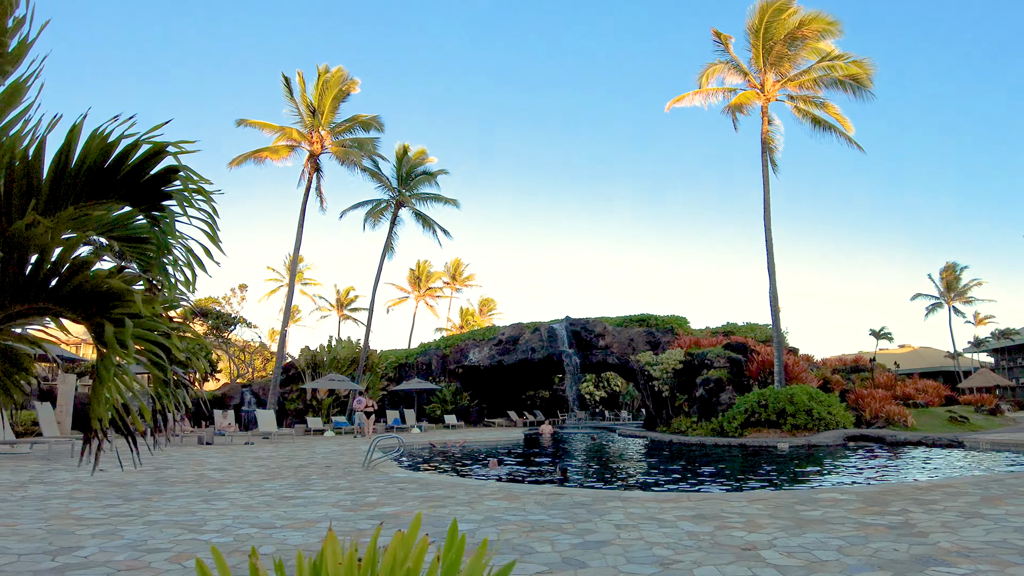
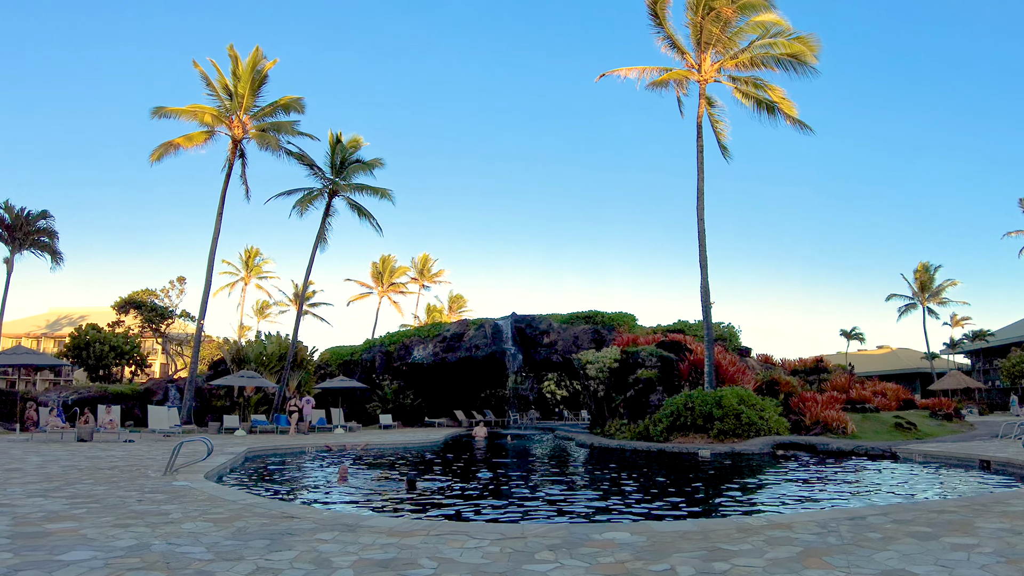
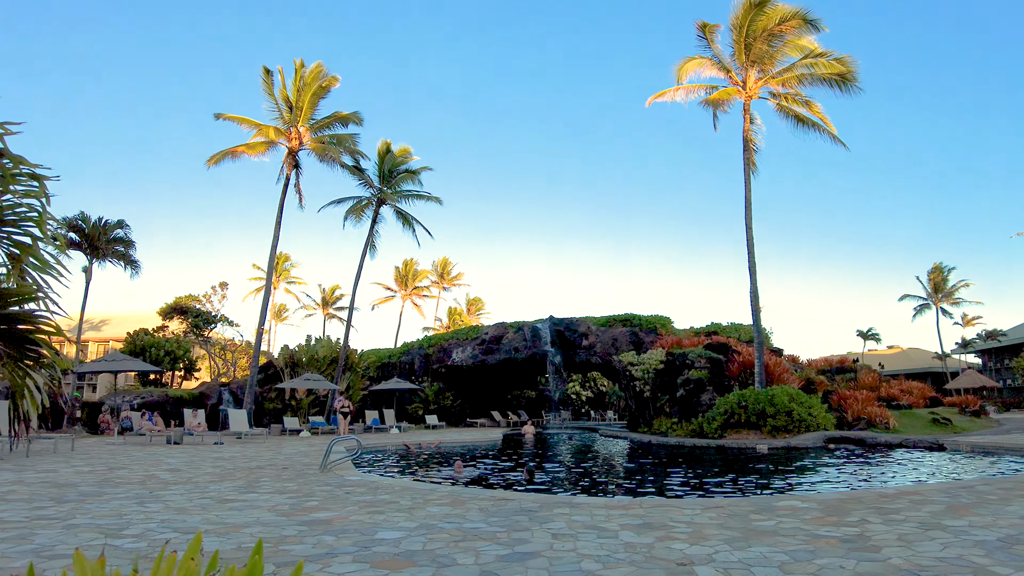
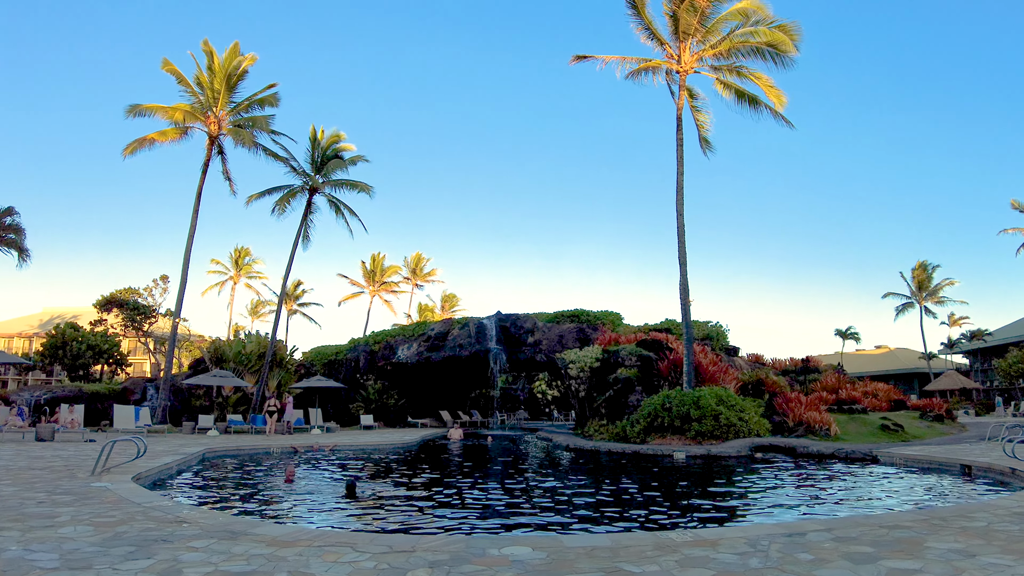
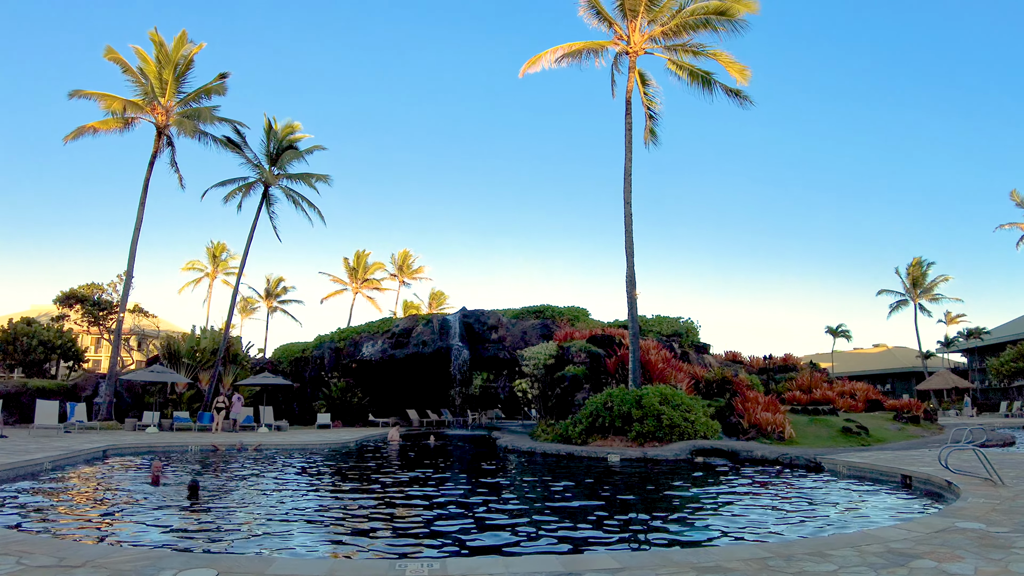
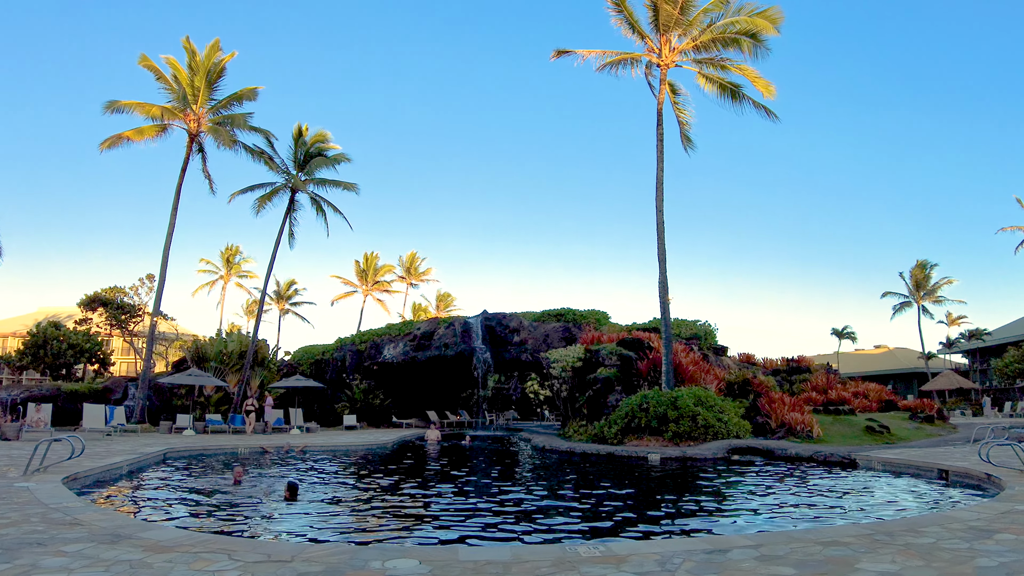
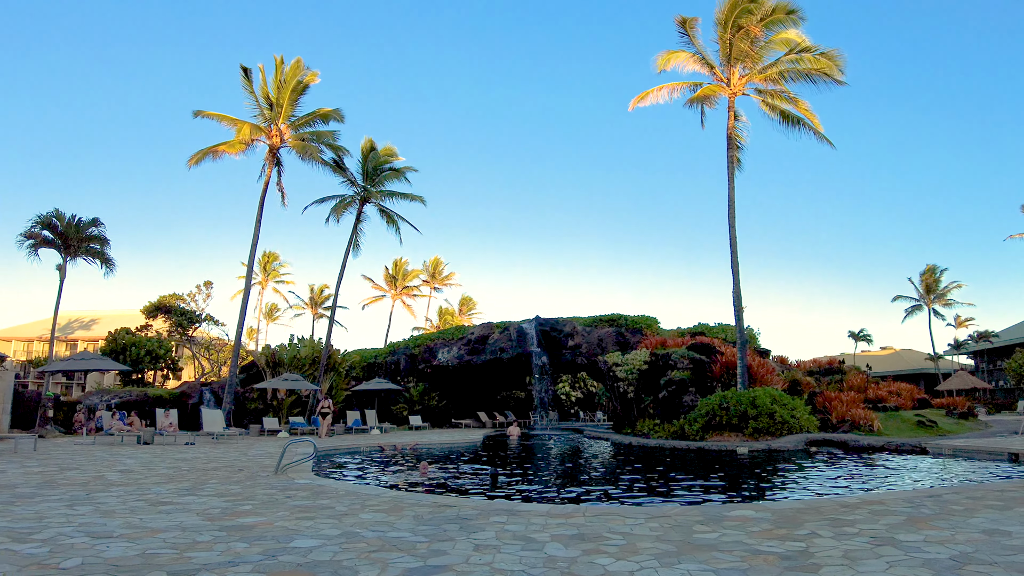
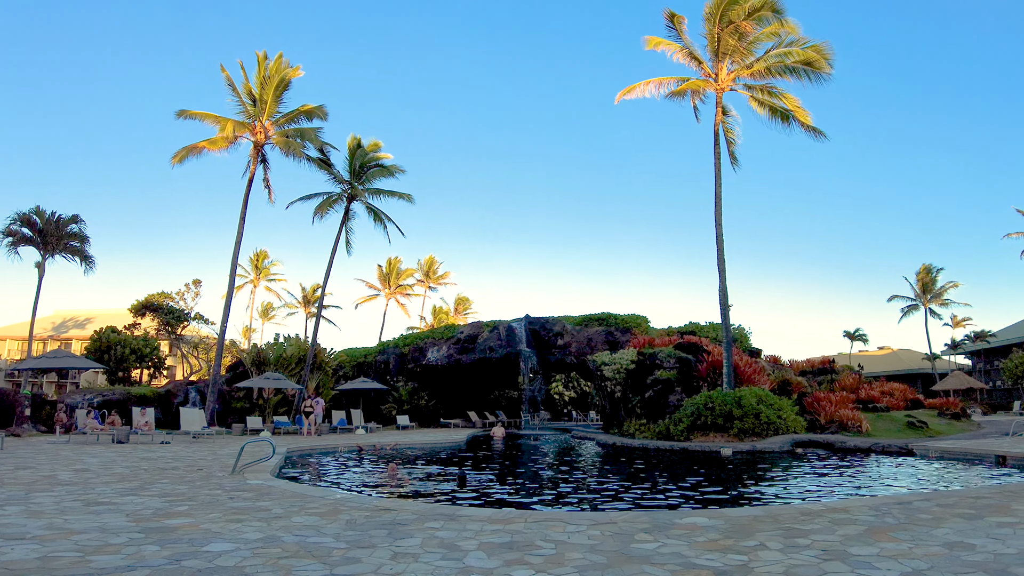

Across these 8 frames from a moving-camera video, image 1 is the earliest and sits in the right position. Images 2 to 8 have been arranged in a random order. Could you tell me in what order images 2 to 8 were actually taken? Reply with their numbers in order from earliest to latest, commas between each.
3, 7, 8, 2, 4, 6, 5
